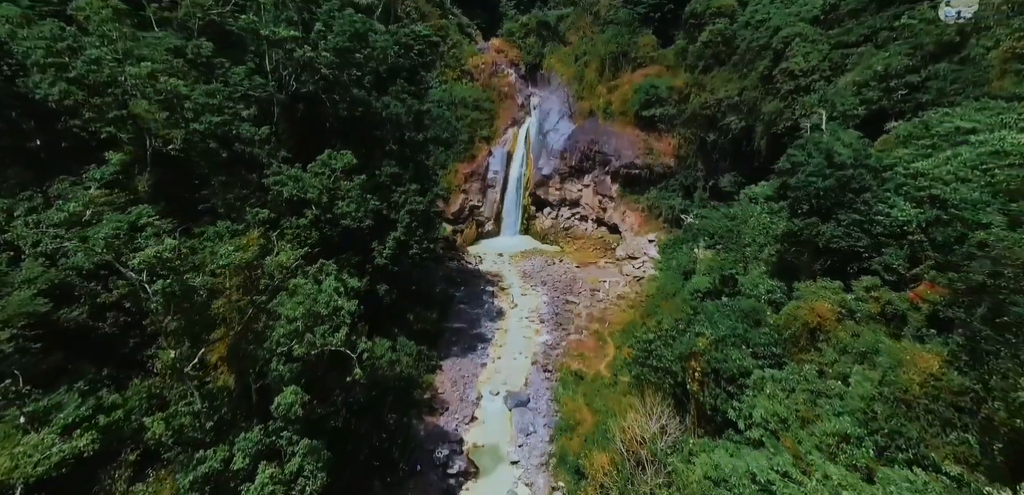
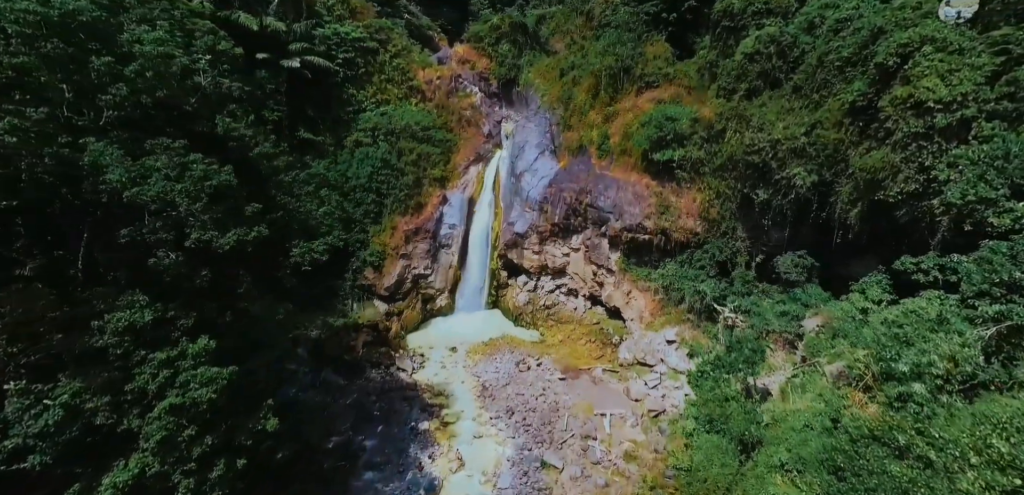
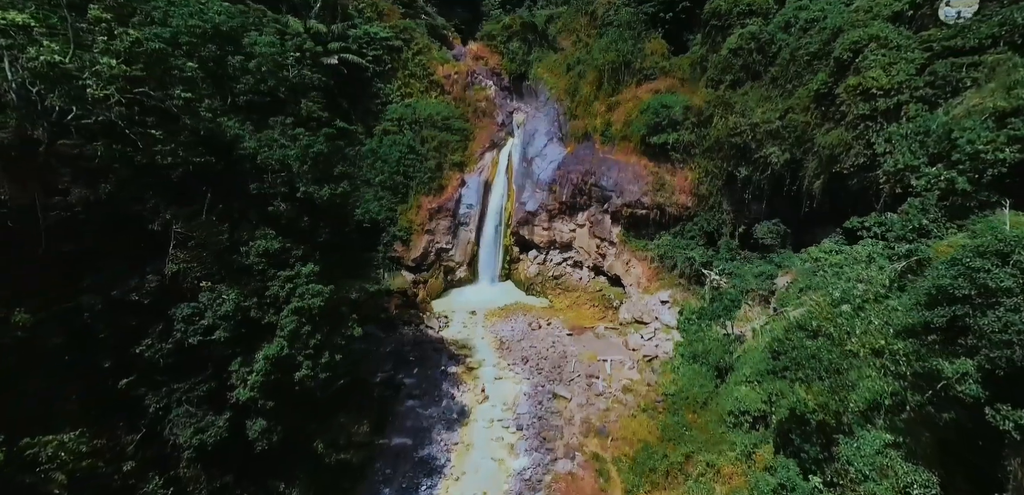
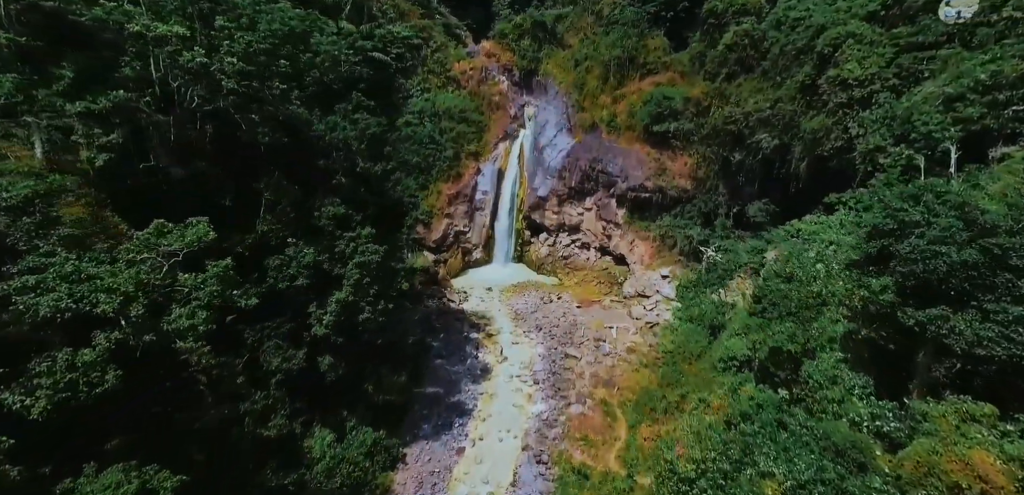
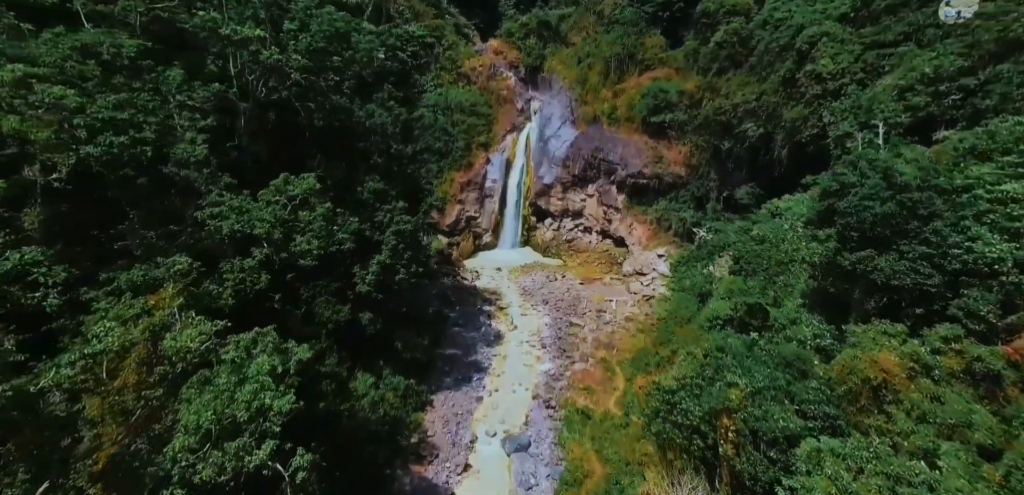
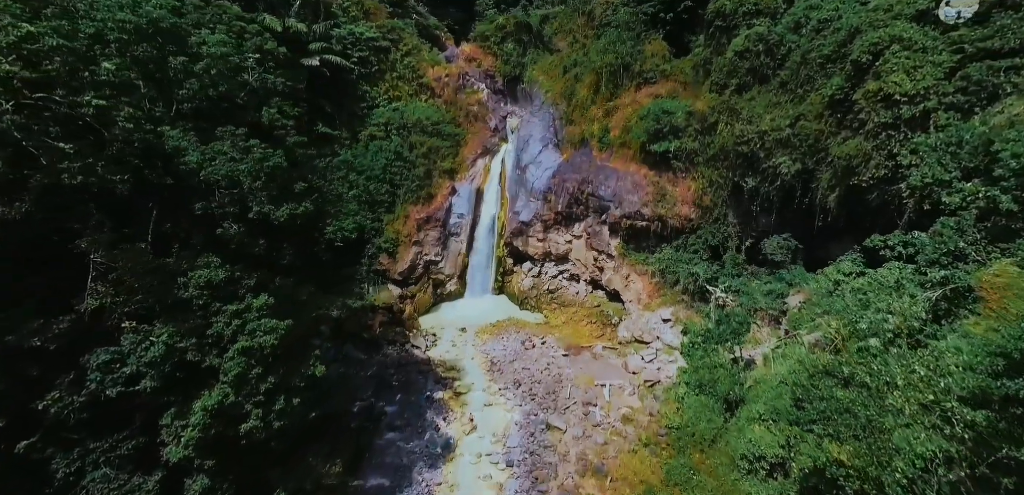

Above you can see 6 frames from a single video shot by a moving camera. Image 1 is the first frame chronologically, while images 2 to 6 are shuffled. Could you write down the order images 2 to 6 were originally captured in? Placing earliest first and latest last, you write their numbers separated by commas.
5, 4, 3, 6, 2
